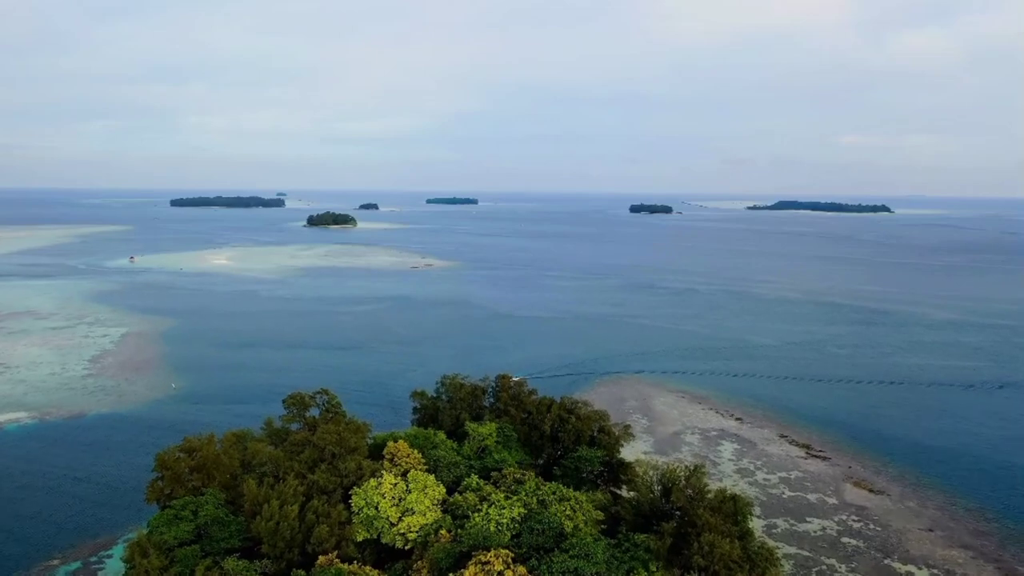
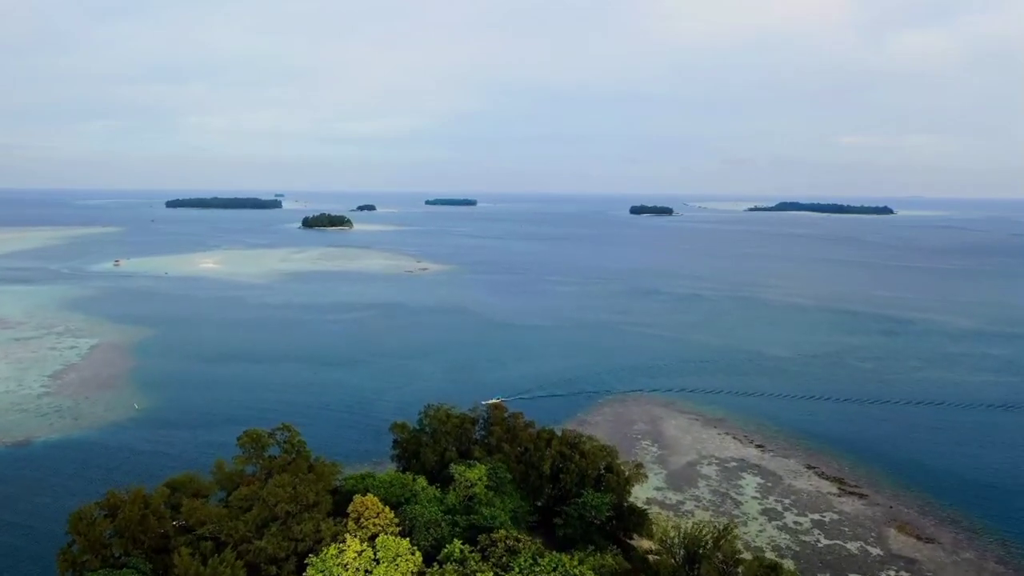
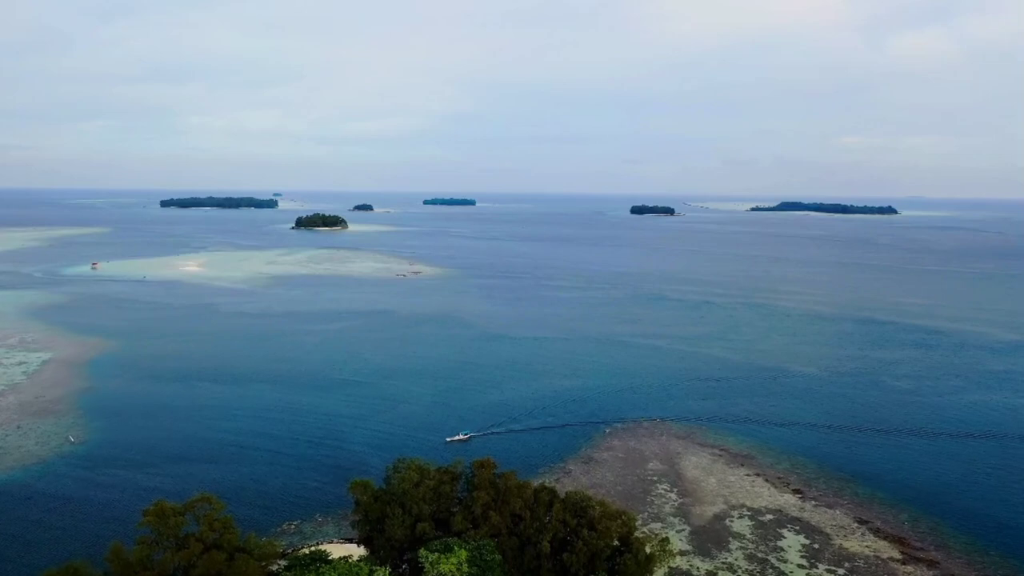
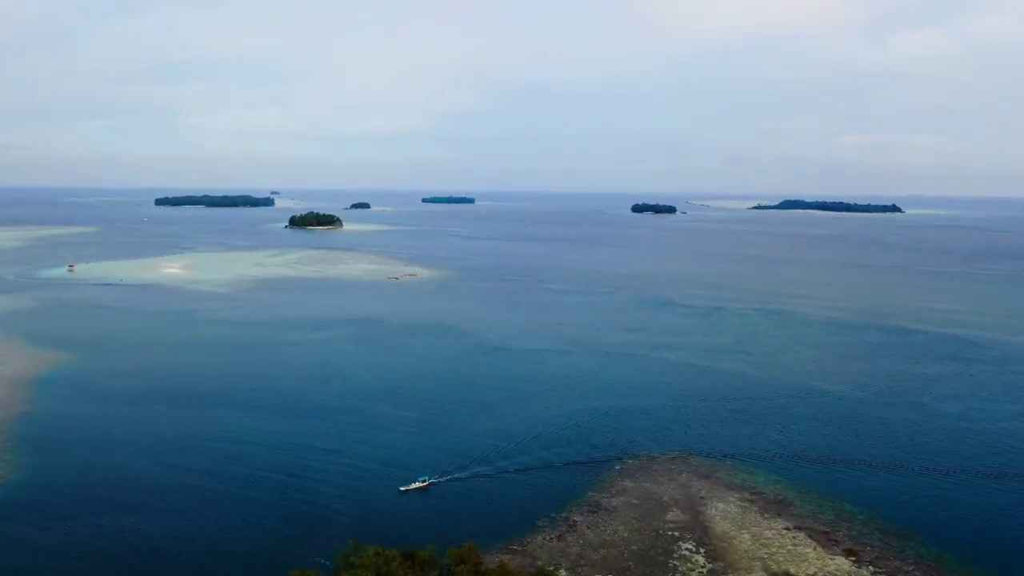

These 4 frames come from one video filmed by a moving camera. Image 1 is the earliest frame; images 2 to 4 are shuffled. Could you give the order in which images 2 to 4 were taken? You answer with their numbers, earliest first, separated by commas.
2, 3, 4
